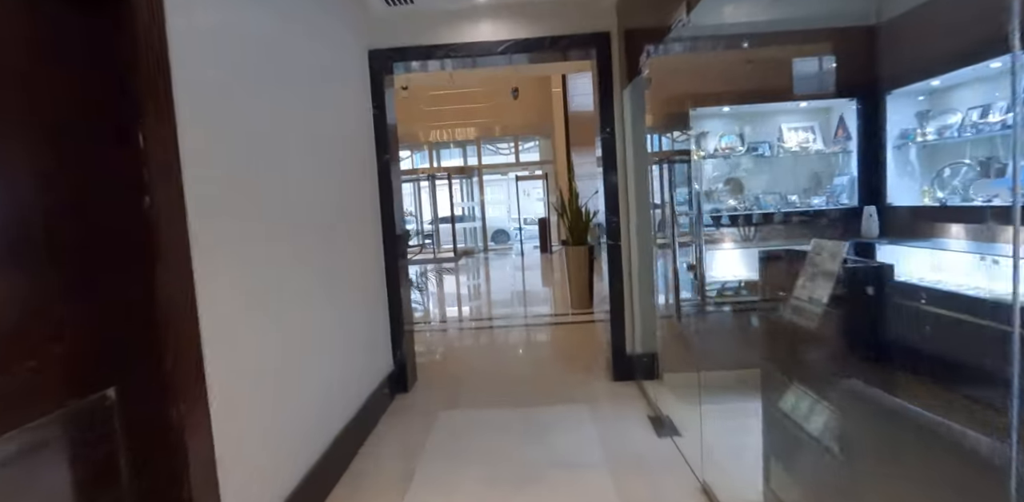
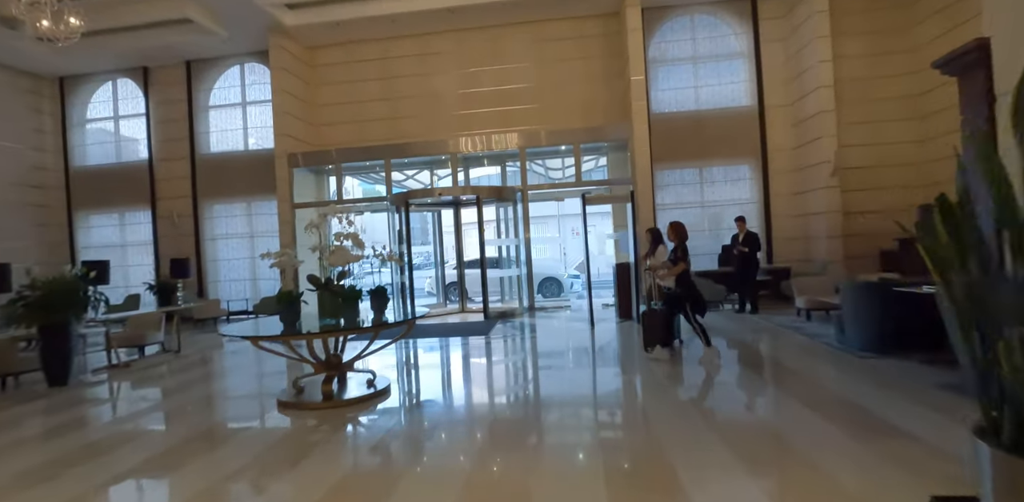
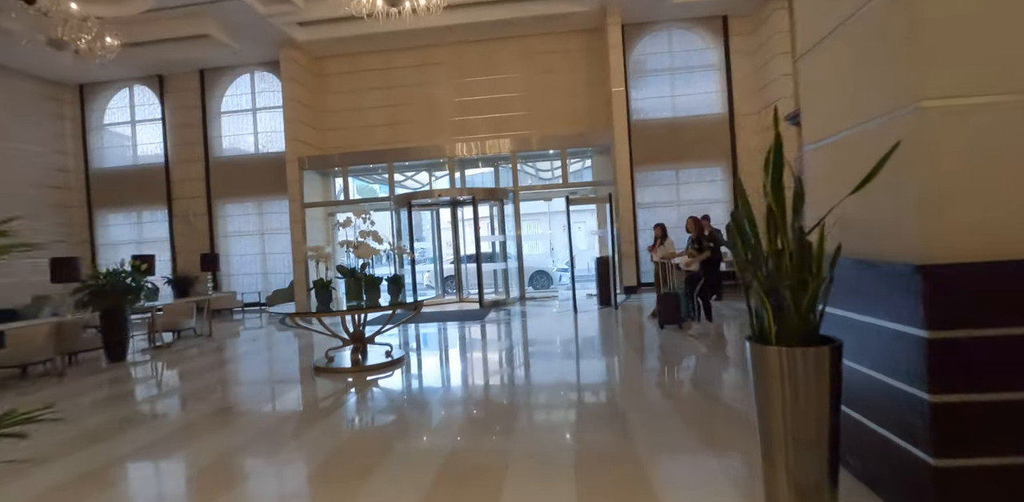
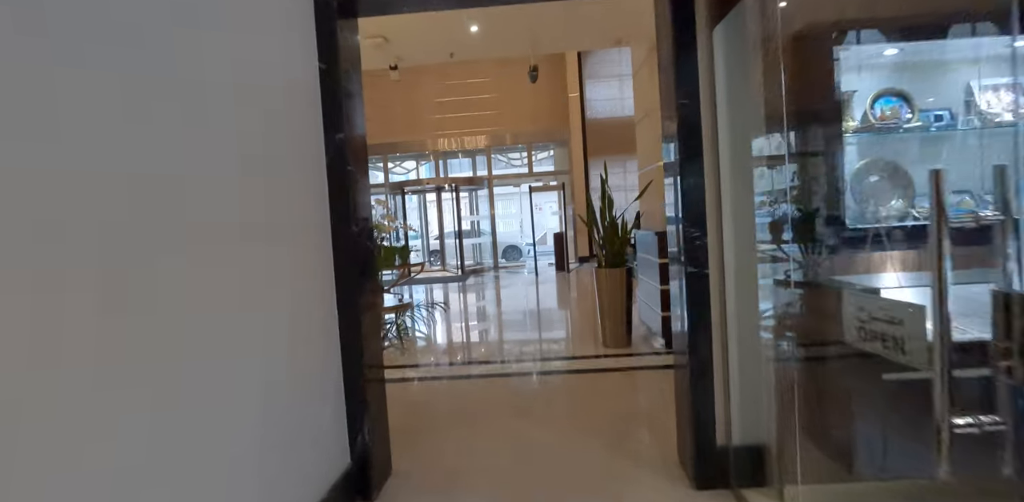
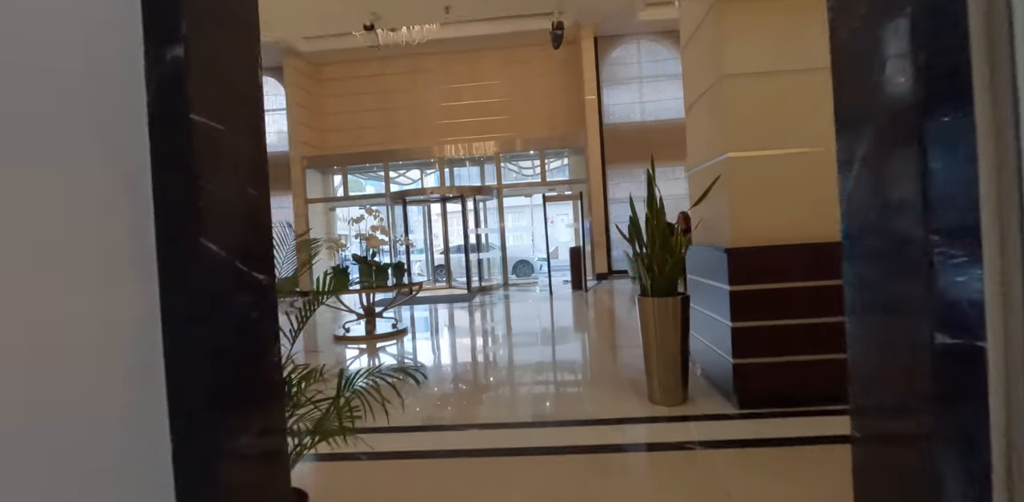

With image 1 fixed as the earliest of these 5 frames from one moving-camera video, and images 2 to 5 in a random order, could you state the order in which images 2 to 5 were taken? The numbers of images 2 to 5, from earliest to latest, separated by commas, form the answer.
4, 5, 3, 2
